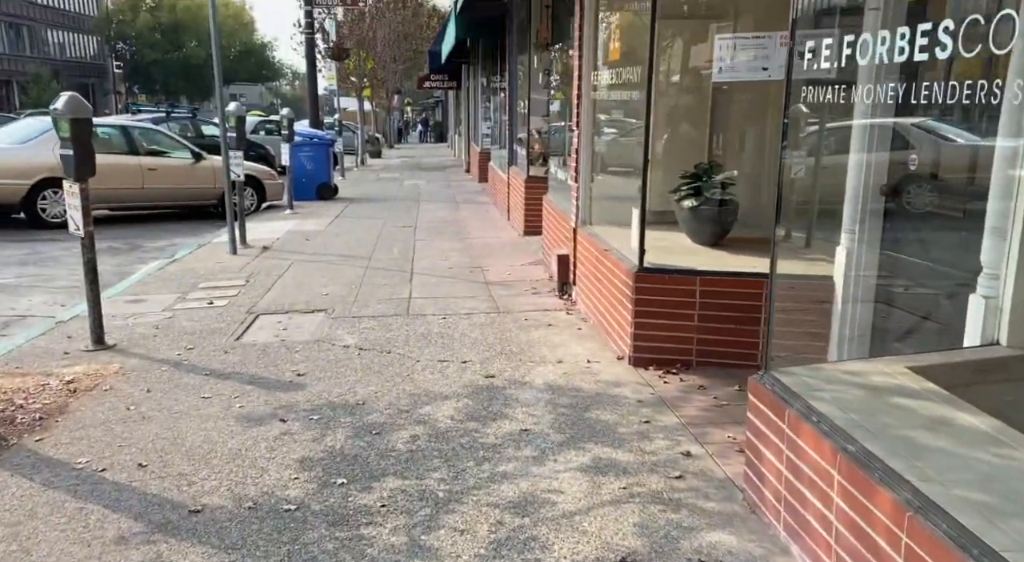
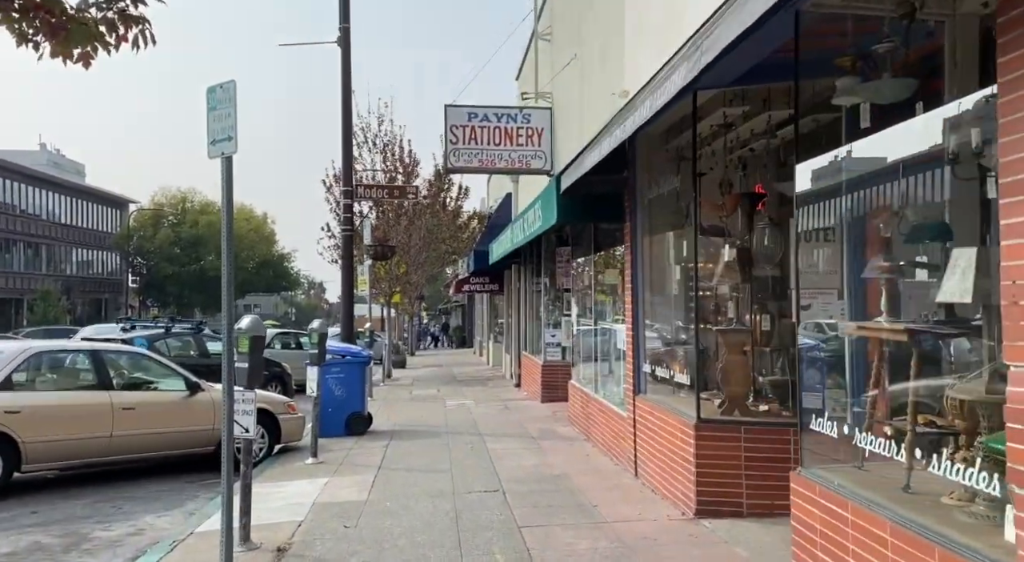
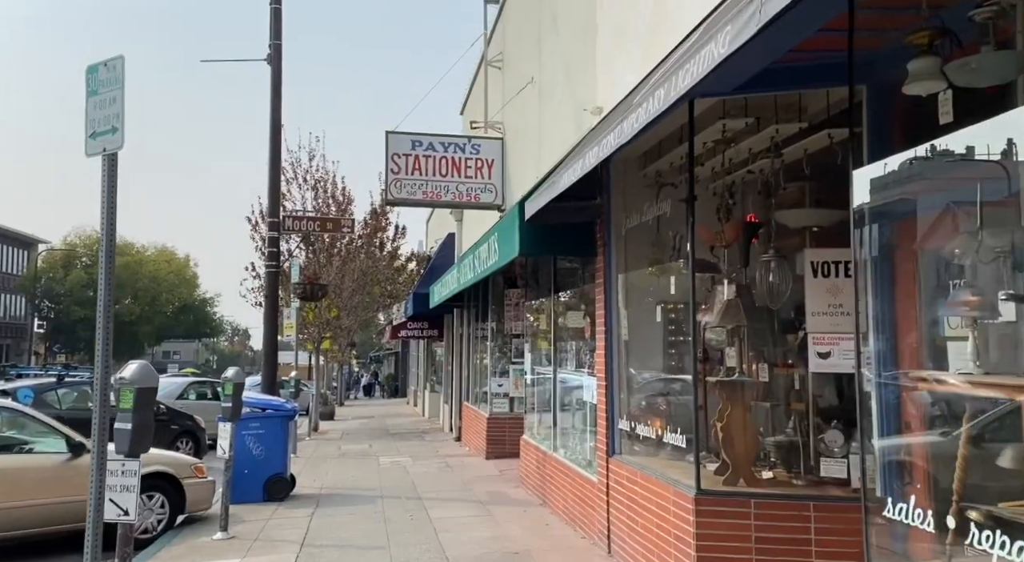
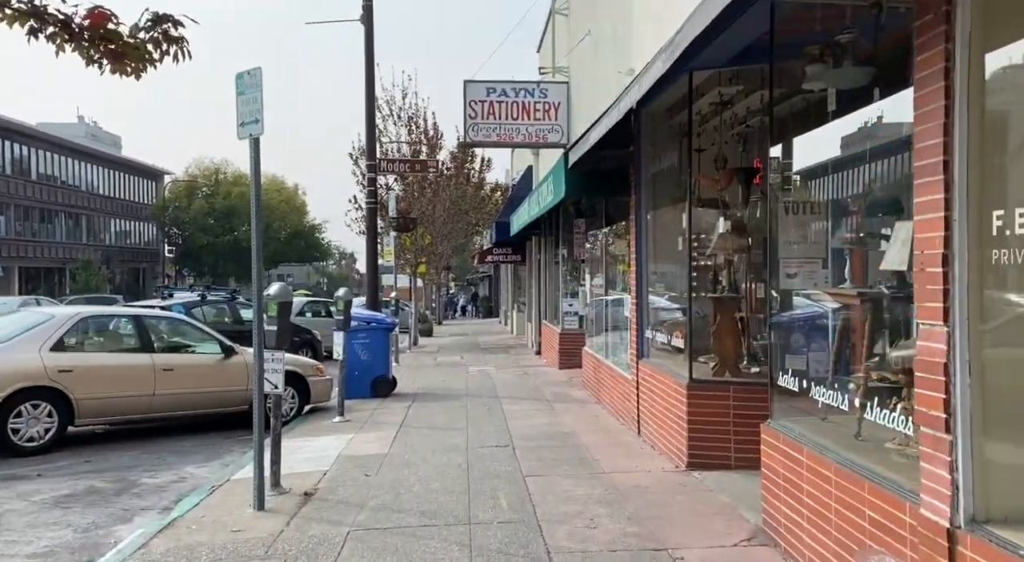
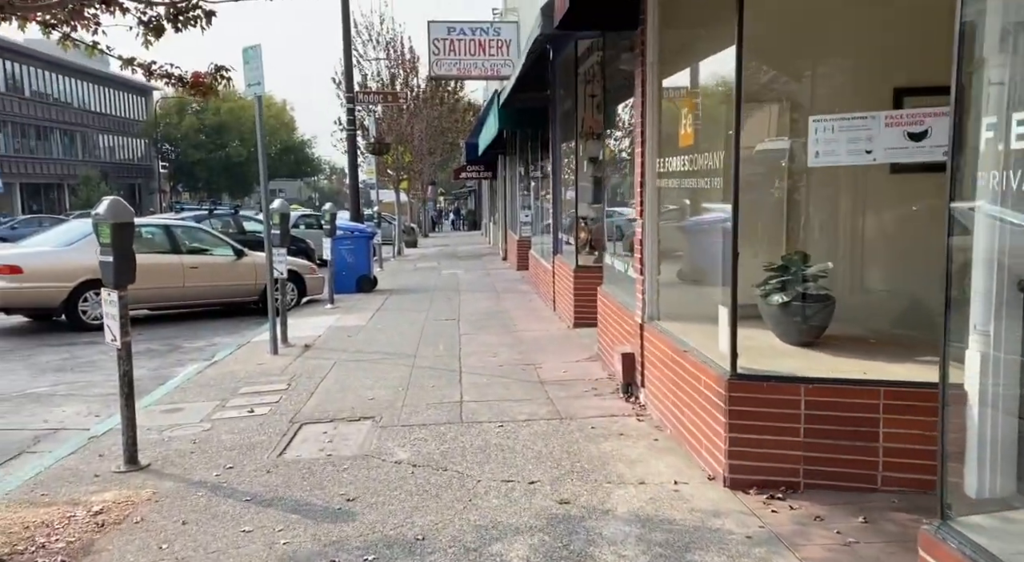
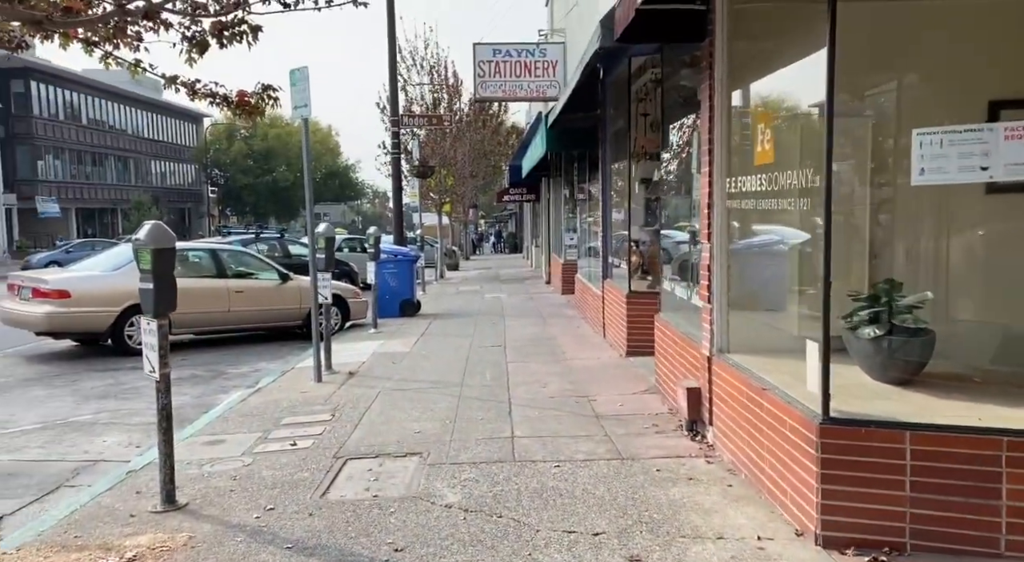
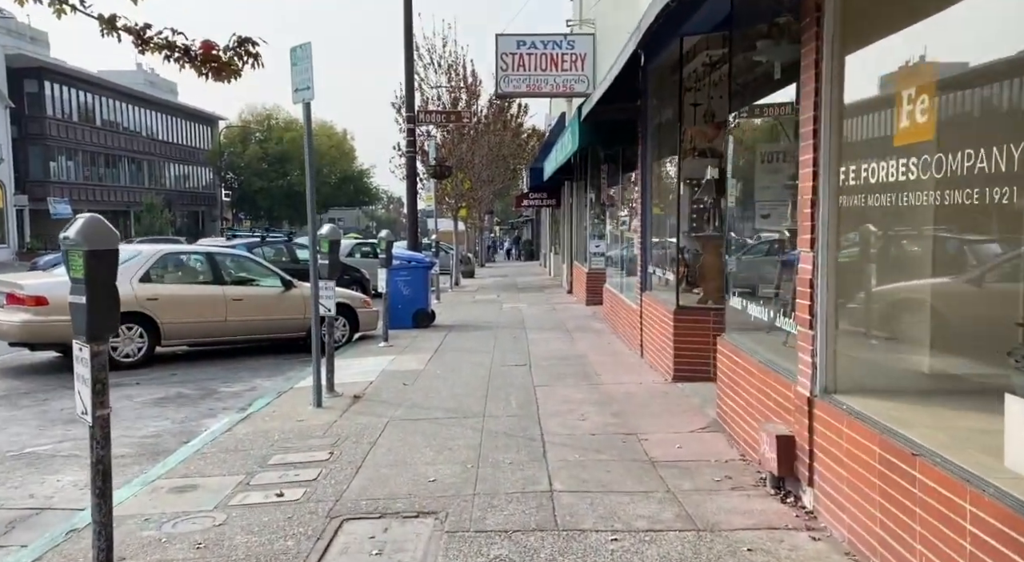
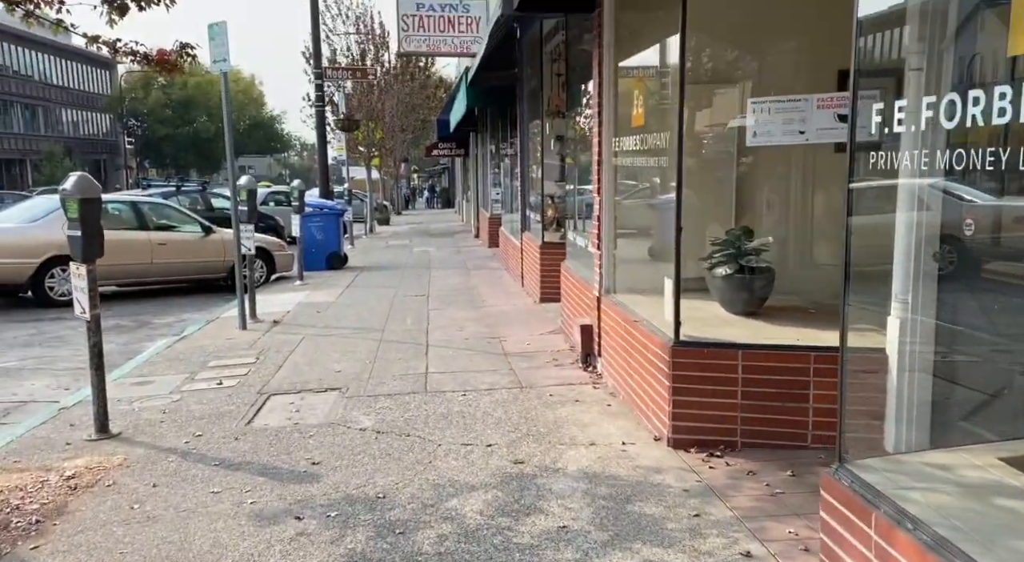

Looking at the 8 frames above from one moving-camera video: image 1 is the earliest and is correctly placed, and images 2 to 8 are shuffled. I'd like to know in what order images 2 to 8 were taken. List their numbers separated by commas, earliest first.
8, 5, 6, 7, 4, 2, 3
